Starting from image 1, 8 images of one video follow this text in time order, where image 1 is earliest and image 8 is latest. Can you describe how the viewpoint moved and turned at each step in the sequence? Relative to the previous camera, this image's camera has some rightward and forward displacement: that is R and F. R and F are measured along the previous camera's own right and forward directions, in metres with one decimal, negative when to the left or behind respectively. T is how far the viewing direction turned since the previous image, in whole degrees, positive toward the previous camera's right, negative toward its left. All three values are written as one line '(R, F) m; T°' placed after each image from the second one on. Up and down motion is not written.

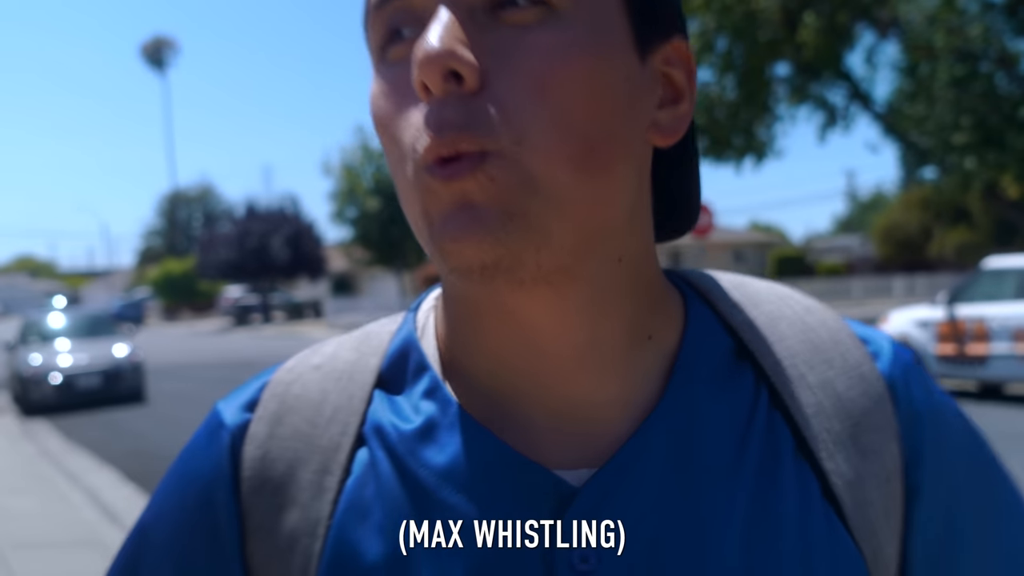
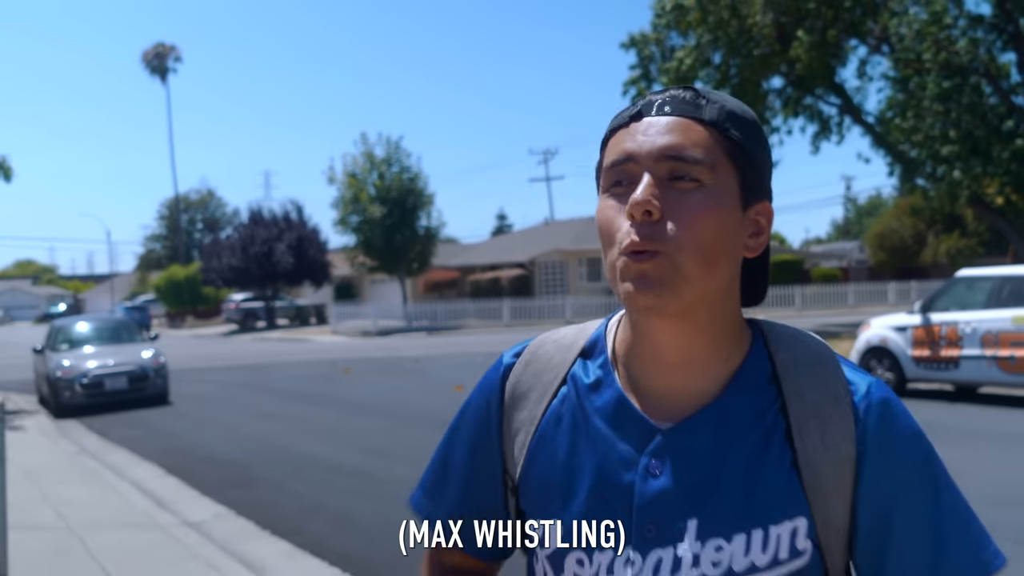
(-0.1, -0.9) m; 0°
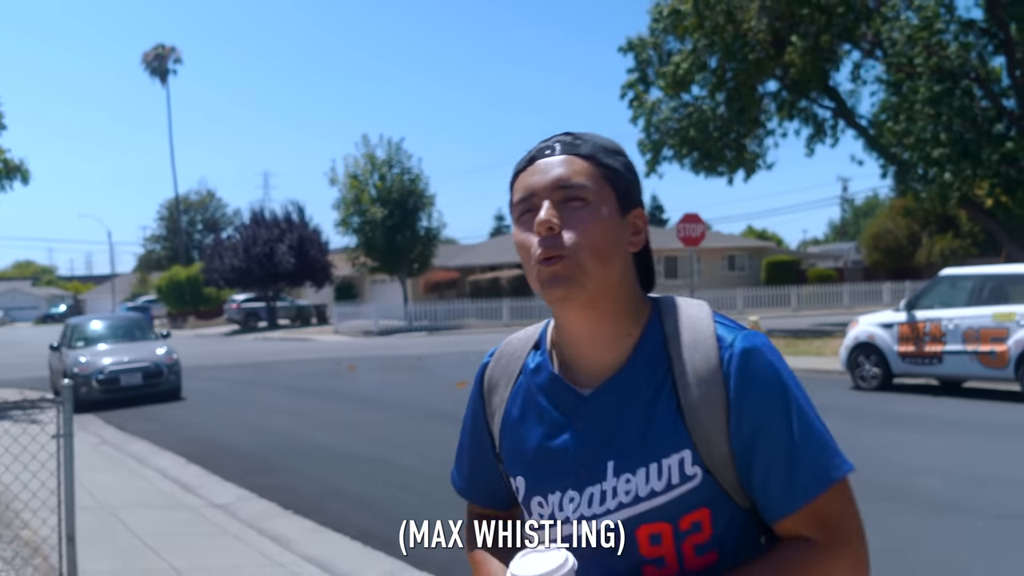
(-0.1, -0.6) m; 0°
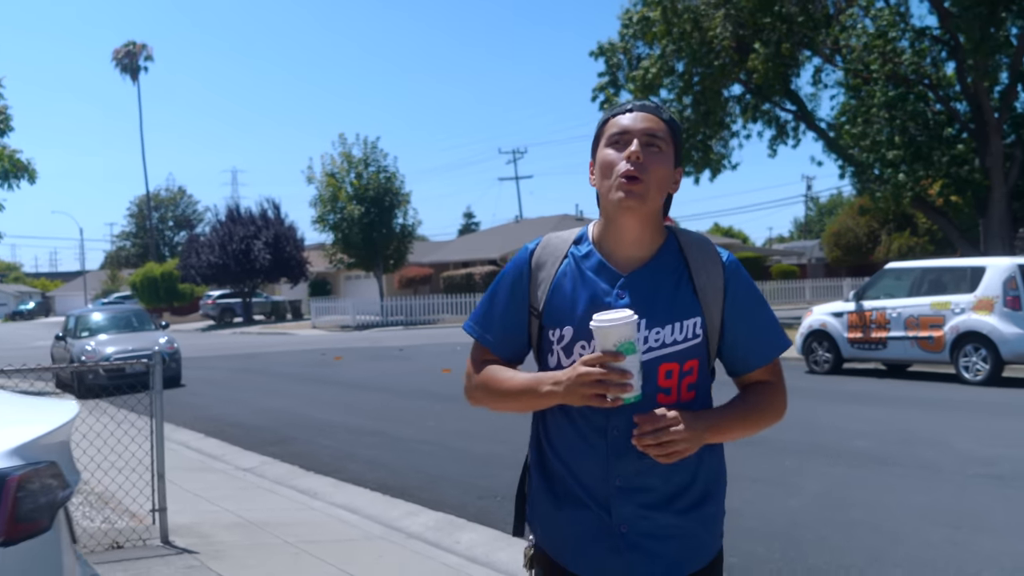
(-0.2, -1.2) m; +2°
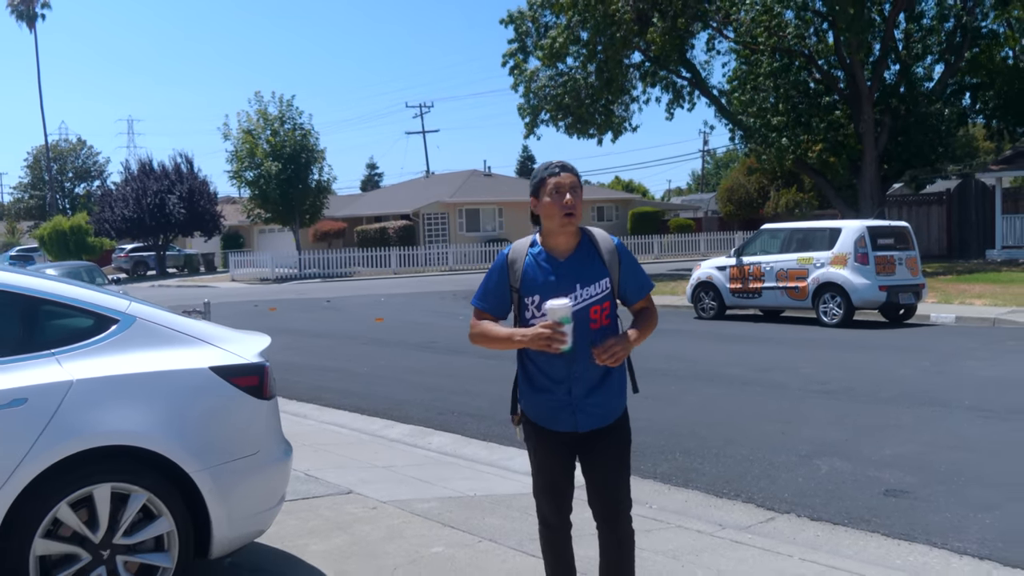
(-0.4, -2.3) m; +5°
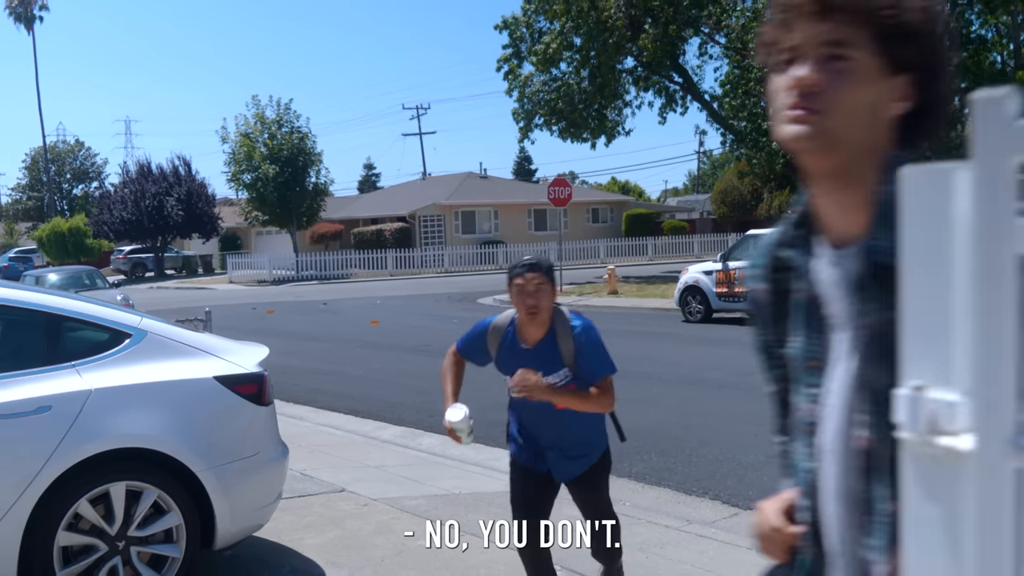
(+0.1, -0.5) m; 0°
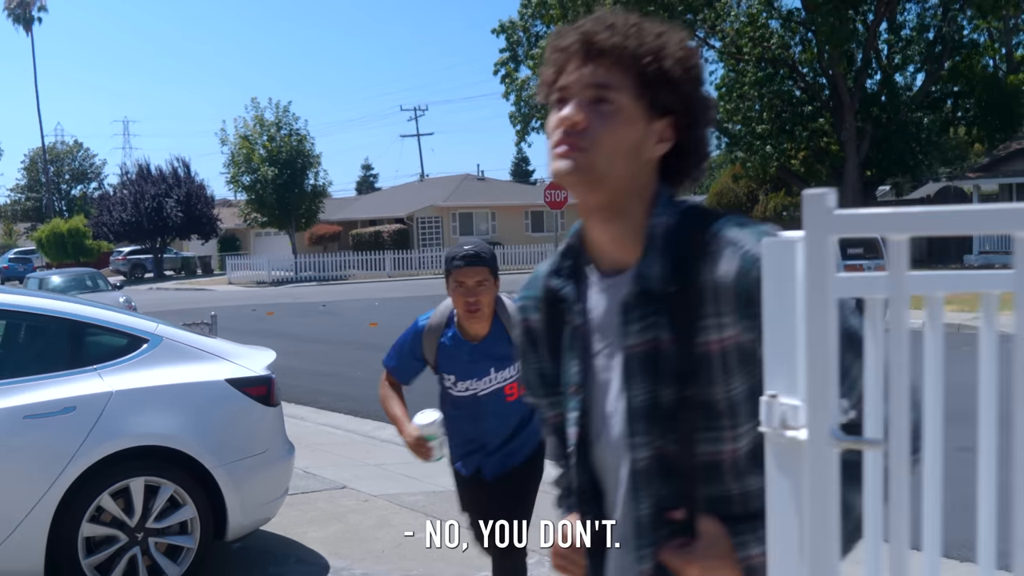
(0.0, -0.3) m; 0°
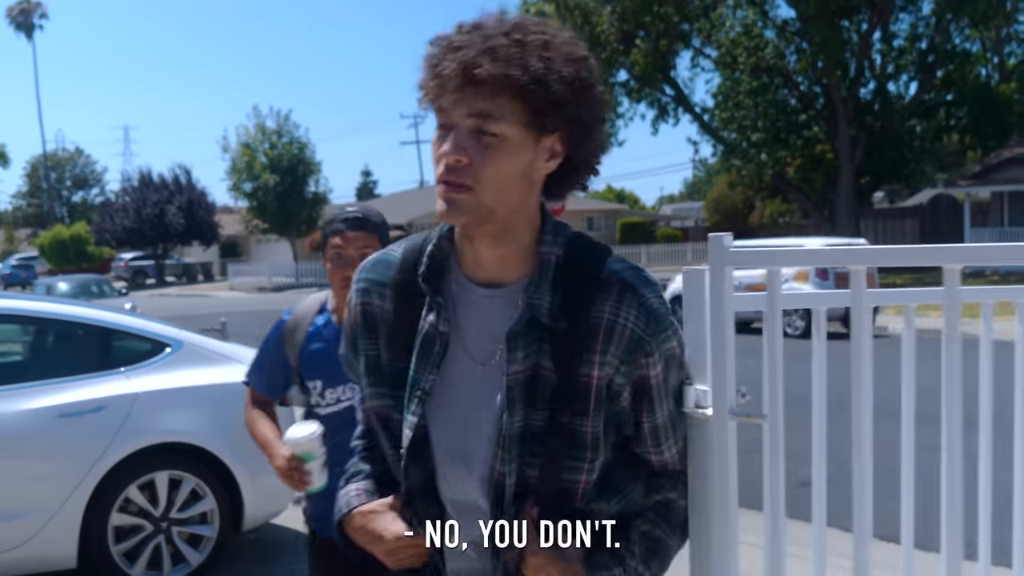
(0.0, -0.4) m; 0°
